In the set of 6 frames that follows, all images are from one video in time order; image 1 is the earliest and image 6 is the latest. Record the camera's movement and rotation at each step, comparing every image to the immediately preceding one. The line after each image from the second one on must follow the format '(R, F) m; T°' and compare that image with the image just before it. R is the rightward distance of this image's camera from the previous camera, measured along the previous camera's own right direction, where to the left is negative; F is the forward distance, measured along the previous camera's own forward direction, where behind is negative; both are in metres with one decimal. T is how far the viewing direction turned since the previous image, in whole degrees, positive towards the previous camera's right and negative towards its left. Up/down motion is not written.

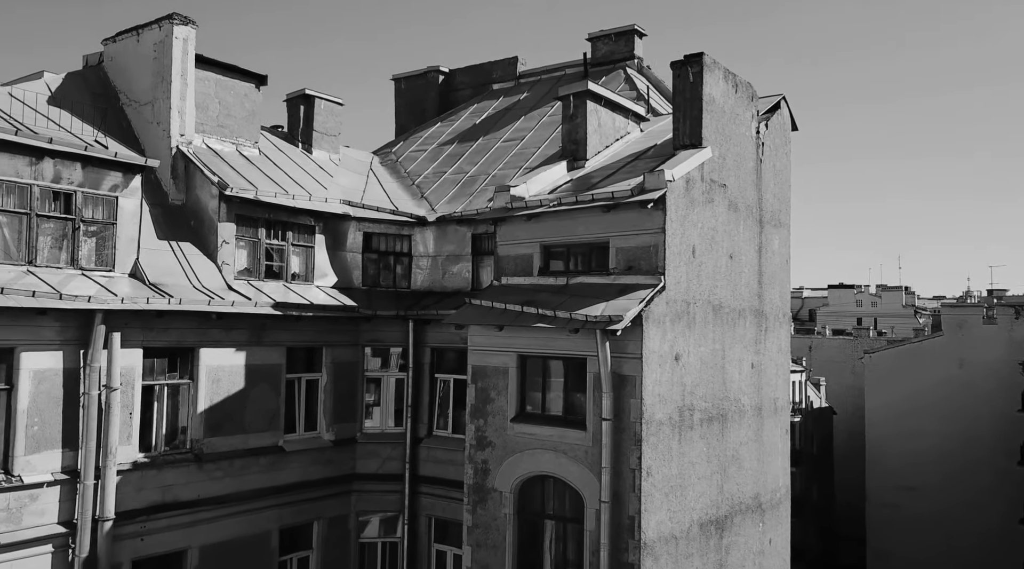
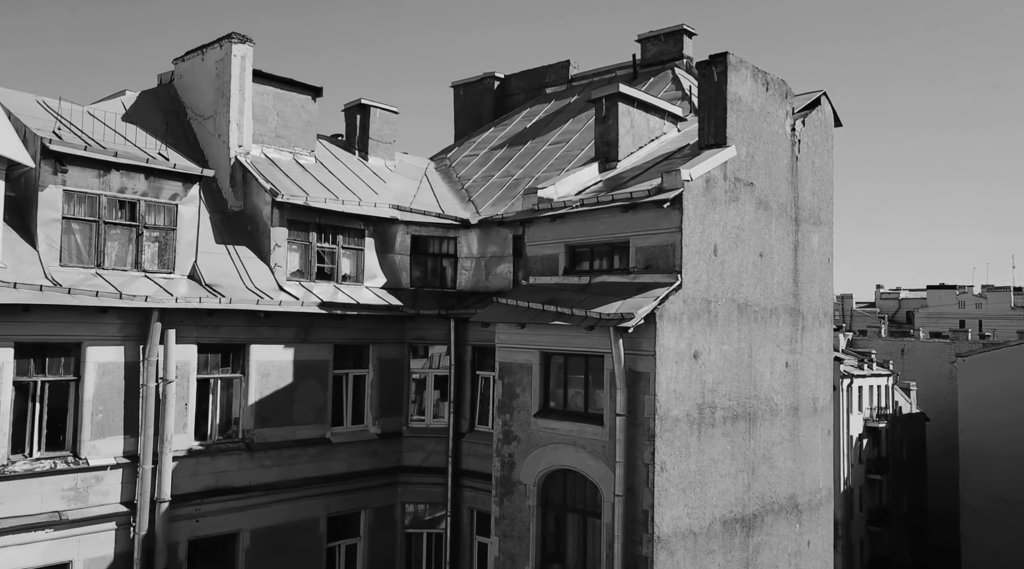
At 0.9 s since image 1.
(+2.1, -0.5) m; -7°
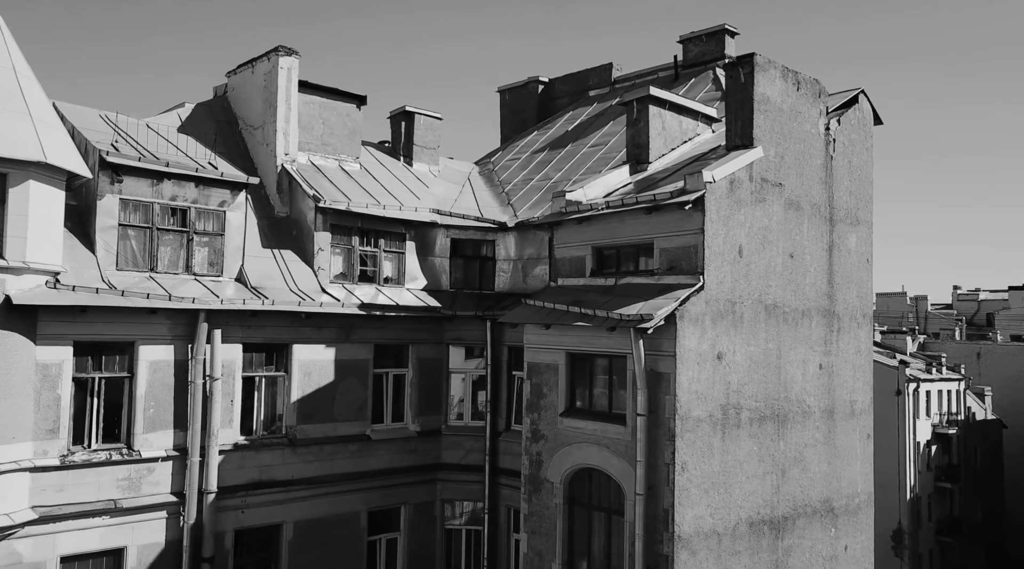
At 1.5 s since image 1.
(+1.3, -0.4) m; -5°
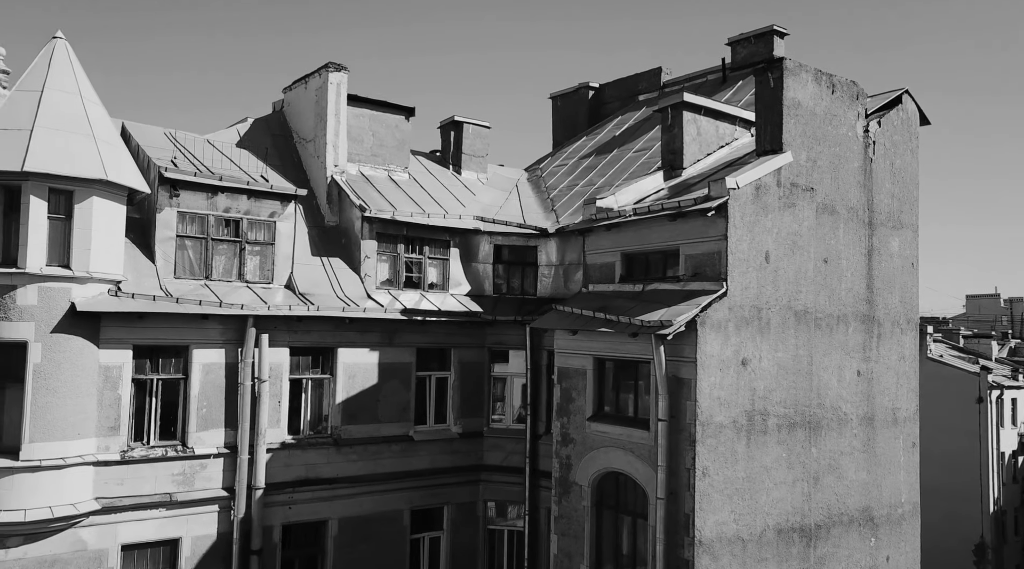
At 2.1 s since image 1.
(+1.6, -0.4) m; -6°
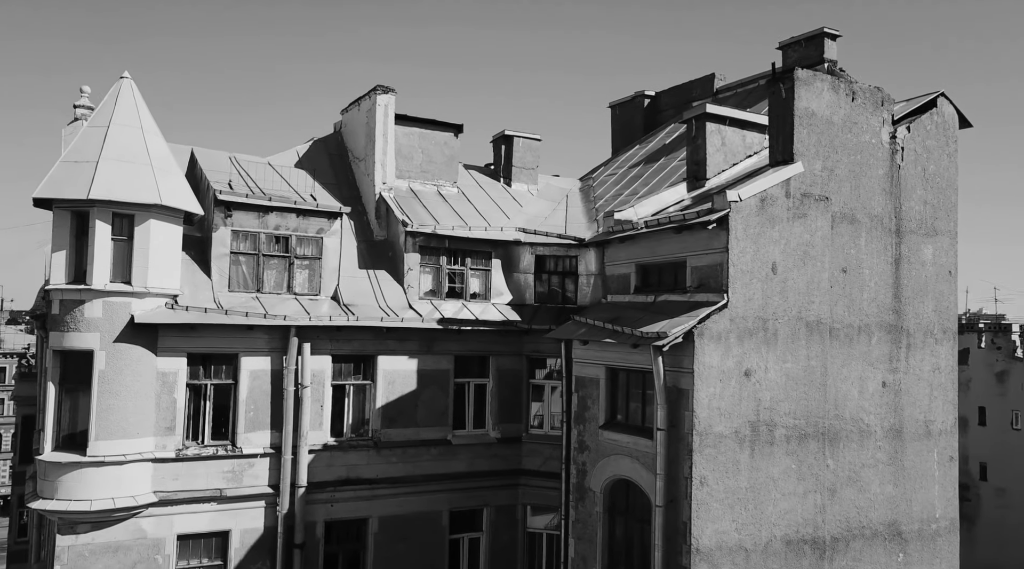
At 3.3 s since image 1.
(+2.9, -0.6) m; -8°
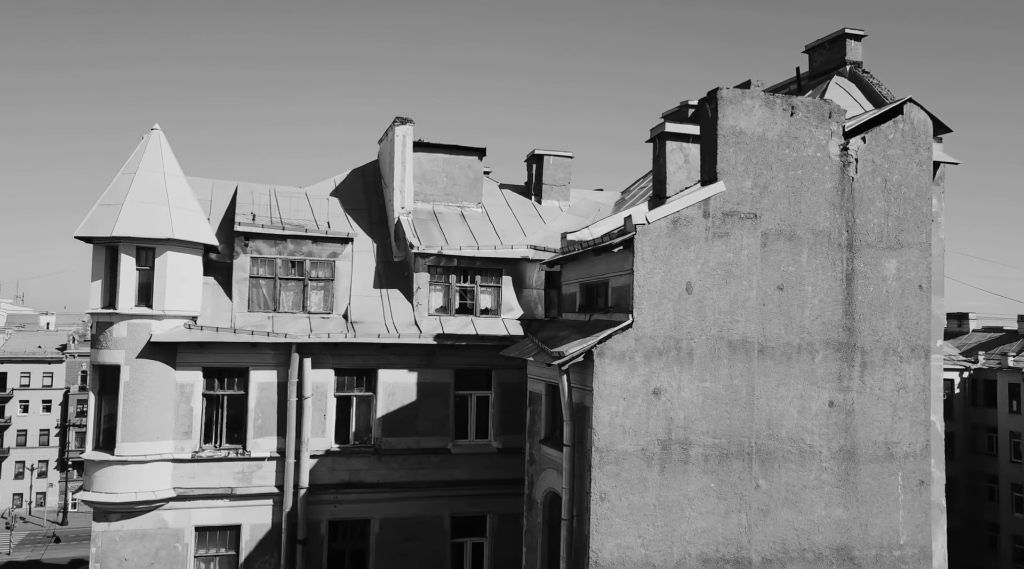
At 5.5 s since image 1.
(+6.6, -0.4) m; -14°
